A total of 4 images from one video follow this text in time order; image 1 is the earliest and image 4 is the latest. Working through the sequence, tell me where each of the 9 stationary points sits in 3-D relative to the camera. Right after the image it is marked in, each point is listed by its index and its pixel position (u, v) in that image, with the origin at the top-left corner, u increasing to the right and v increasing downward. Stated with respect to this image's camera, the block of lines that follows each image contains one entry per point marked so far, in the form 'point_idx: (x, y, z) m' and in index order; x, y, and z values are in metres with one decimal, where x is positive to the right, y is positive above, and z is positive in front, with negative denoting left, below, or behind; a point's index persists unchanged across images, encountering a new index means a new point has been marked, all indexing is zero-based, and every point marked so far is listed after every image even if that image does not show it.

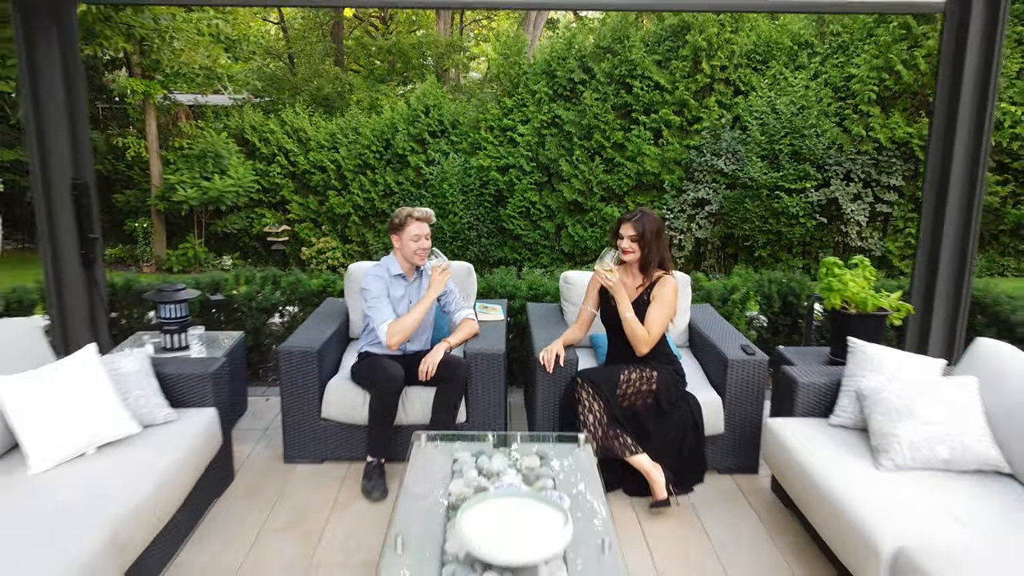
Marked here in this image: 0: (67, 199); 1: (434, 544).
0: (-1.9, +0.4, +3.5) m
1: (-0.2, -0.6, +1.9) m
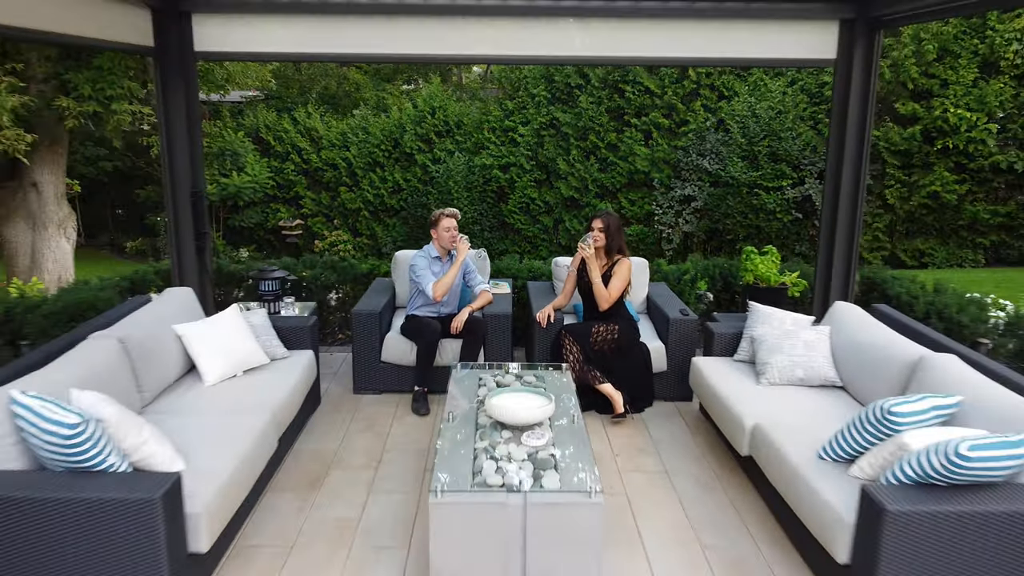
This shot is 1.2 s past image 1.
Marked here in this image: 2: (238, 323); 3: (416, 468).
0: (-1.9, +0.5, +4.7) m
1: (-0.2, -0.5, +3.1) m
2: (-1.2, -0.2, +3.7) m
3: (-0.4, -0.8, +3.5) m
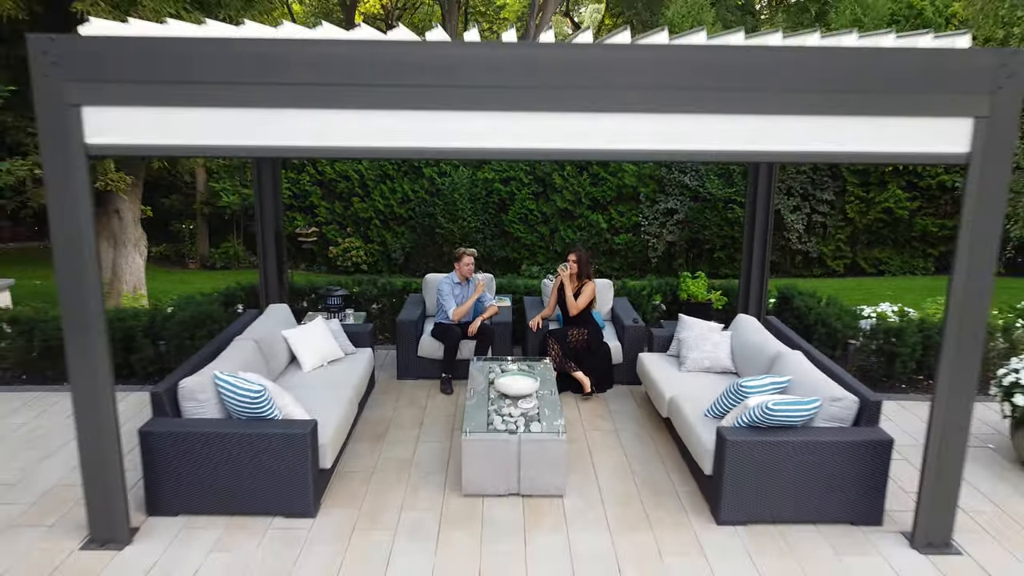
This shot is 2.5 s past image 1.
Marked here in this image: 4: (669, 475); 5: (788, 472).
0: (-1.9, +0.4, +6.3) m
1: (-0.2, -0.6, +4.8) m
2: (-1.2, -0.3, +5.3) m
3: (-0.4, -0.9, +5.1) m
4: (+0.9, -1.0, +4.5) m
5: (+1.3, -0.9, +3.9) m
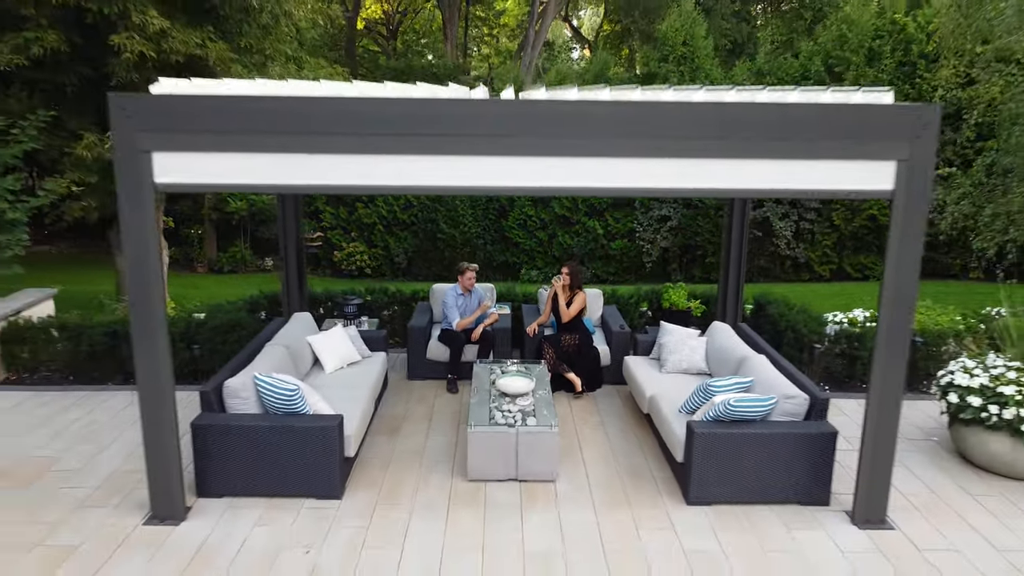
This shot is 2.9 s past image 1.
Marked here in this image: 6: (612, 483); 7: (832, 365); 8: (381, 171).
0: (-1.9, +0.3, +7.0) m
1: (-0.2, -0.7, +5.4) m
2: (-1.3, -0.3, +6.0) m
3: (-0.4, -0.9, +5.8) m
4: (+0.9, -1.1, +5.1) m
5: (+1.3, -1.0, +4.6) m
6: (+0.6, -1.2, +4.9) m
7: (+2.6, -0.6, +6.5) m
8: (-0.6, +0.6, +3.9) m
